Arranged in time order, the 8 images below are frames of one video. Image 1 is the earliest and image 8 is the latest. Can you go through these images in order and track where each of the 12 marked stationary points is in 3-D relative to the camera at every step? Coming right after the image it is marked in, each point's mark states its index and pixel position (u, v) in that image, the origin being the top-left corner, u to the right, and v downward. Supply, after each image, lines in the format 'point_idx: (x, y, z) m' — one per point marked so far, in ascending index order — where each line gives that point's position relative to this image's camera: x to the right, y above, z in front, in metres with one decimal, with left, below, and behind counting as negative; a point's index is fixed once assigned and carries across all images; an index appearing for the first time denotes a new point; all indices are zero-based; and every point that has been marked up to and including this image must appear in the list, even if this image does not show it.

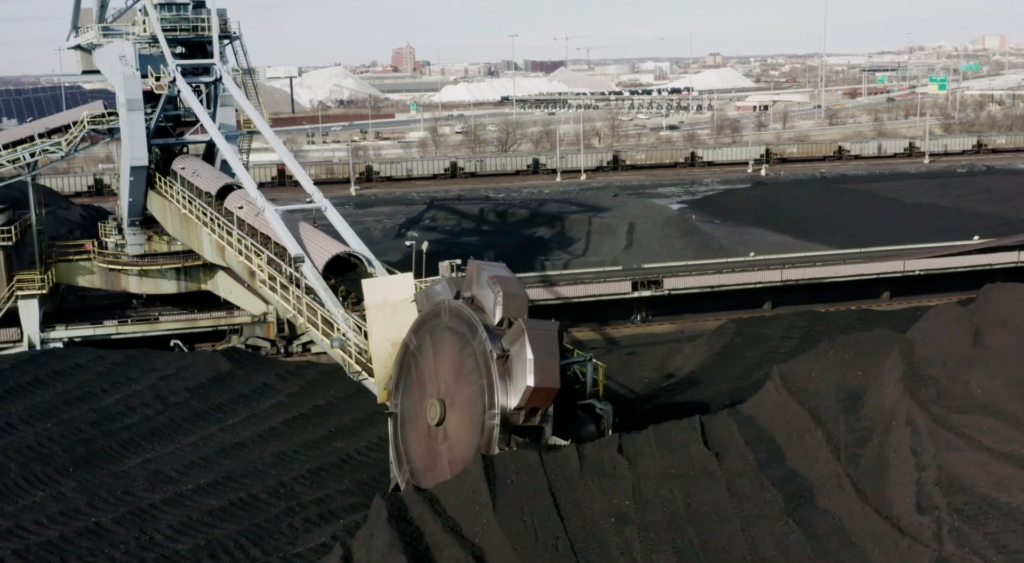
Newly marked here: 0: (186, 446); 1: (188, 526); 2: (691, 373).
0: (-4.2, -2.1, +15.0) m
1: (-3.4, -2.6, +12.4) m
2: (+2.5, -1.2, +15.9) m
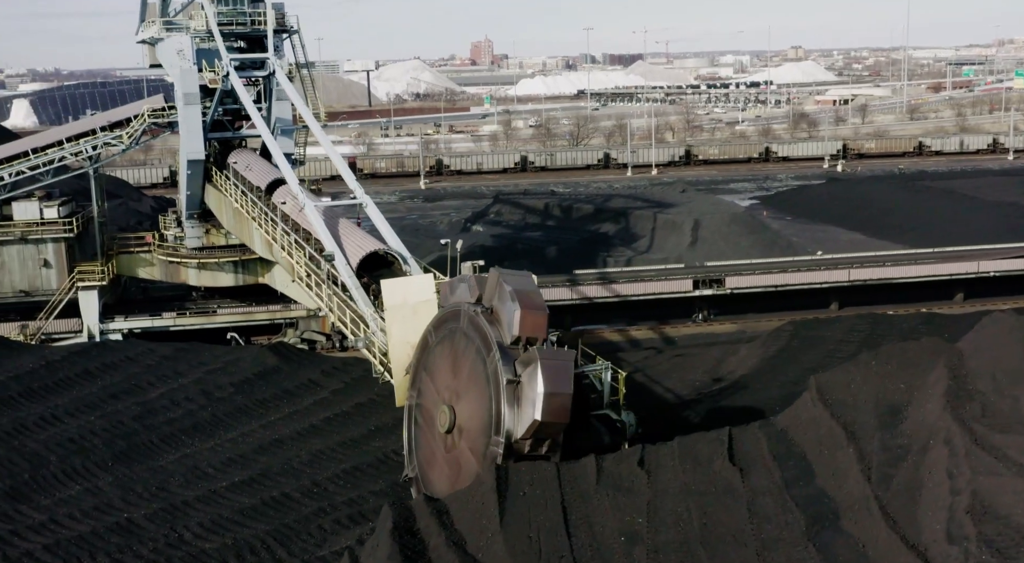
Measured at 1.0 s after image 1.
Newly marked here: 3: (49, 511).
0: (-3.6, -2.0, +14.9) m
1: (-3.1, -2.5, +12.3) m
2: (+3.0, -1.3, +15.4) m
3: (-5.1, -2.5, +12.8) m
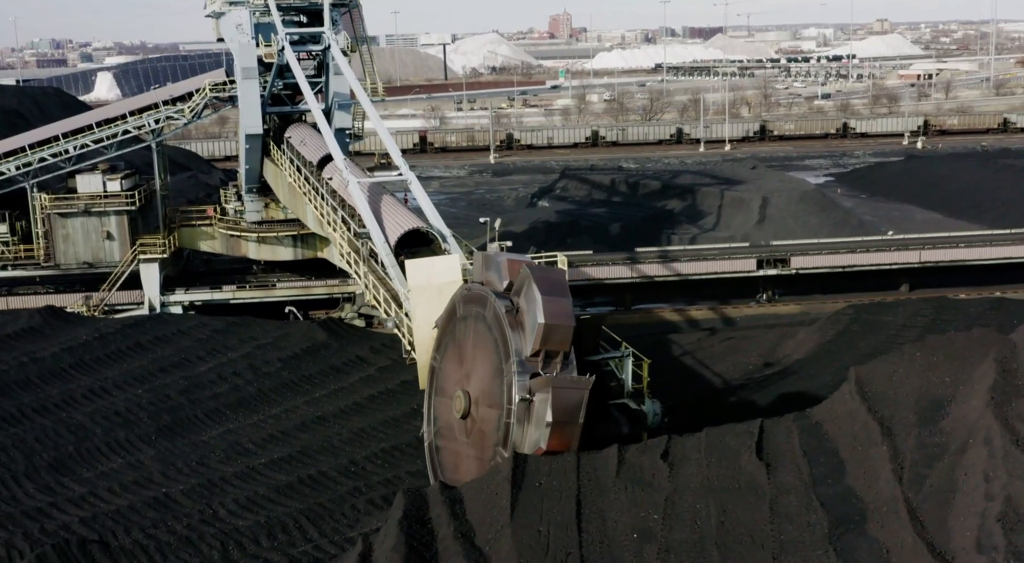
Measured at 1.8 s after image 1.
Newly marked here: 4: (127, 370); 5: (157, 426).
0: (-3.1, -1.7, +14.9) m
1: (-2.7, -2.3, +12.2) m
2: (+3.6, -1.0, +14.9) m
3: (-4.6, -2.2, +12.9) m
4: (-5.4, -1.2, +16.3) m
5: (-4.4, -1.8, +14.5) m
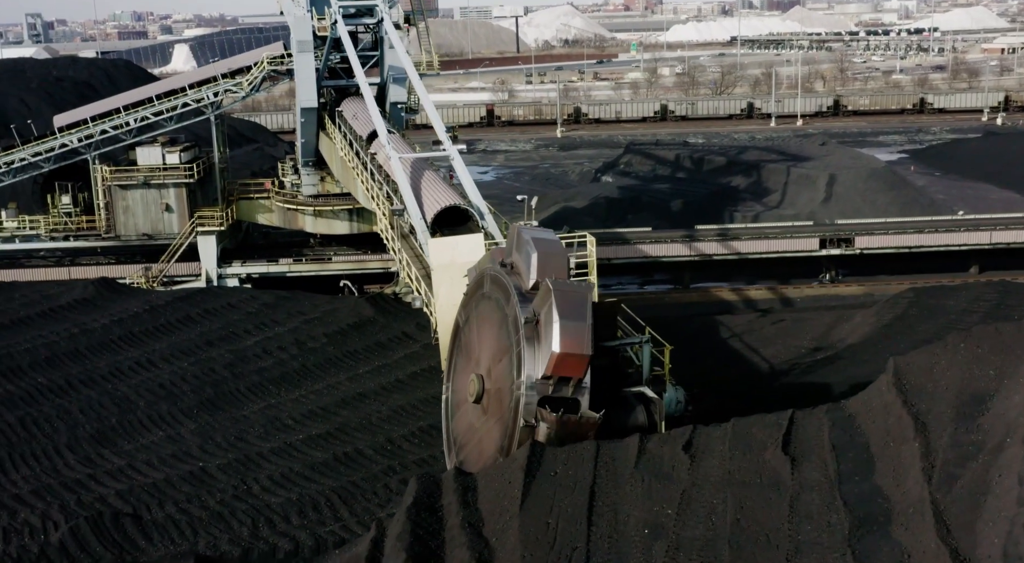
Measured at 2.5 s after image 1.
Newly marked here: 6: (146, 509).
0: (-2.6, -1.4, +14.9) m
1: (-2.4, -2.1, +12.2) m
2: (+4.2, -0.8, +14.5) m
3: (-4.2, -1.9, +13.0) m
4: (-4.7, -0.9, +16.4) m
5: (-3.9, -1.5, +14.5) m
6: (-3.6, -2.2, +11.6) m
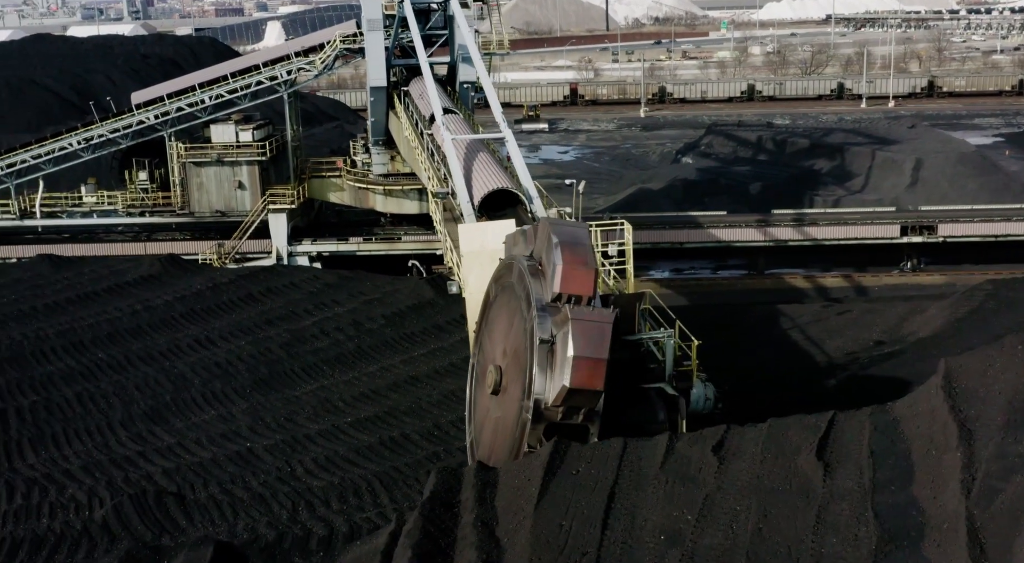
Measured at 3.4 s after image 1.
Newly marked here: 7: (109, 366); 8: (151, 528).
0: (-1.9, -1.2, +14.8) m
1: (-1.9, -1.9, +12.1) m
2: (+4.8, -0.7, +13.9) m
3: (-3.7, -1.7, +13.0) m
4: (-3.9, -0.6, +16.5) m
5: (-3.2, -1.2, +14.6) m
6: (-3.2, -2.1, +11.6) m
7: (-5.1, -1.1, +14.9) m
8: (-3.3, -2.3, +10.7) m
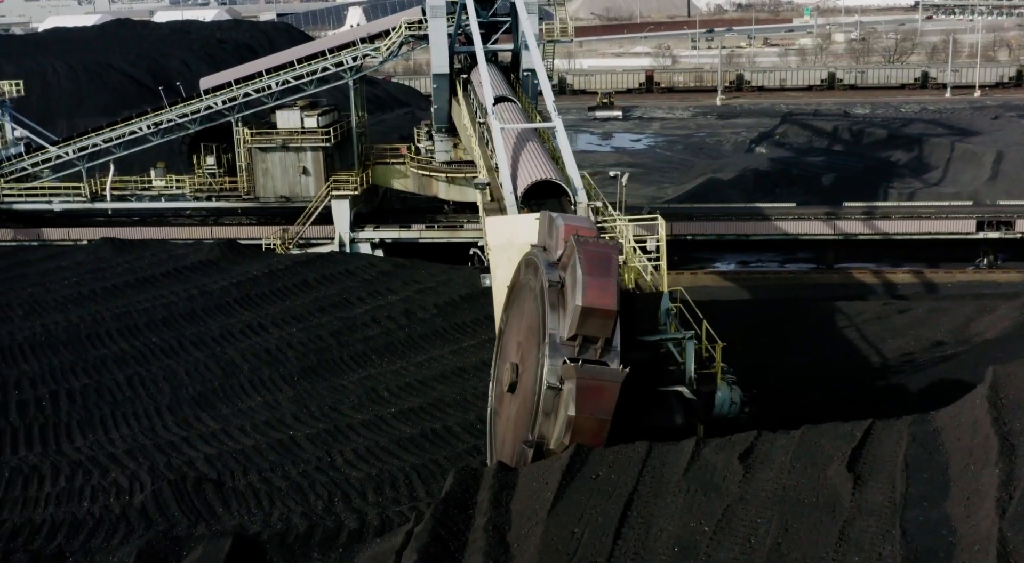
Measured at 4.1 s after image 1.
0: (-1.3, -1.1, +14.7) m
1: (-1.5, -1.8, +12.0) m
2: (+5.3, -0.7, +13.4) m
3: (-3.2, -1.6, +13.1) m
4: (-3.2, -0.4, +16.5) m
5: (-2.6, -1.1, +14.6) m
6: (-2.8, -1.9, +11.6) m
7: (-4.5, -0.9, +15.0) m
8: (-3.0, -2.1, +10.7) m
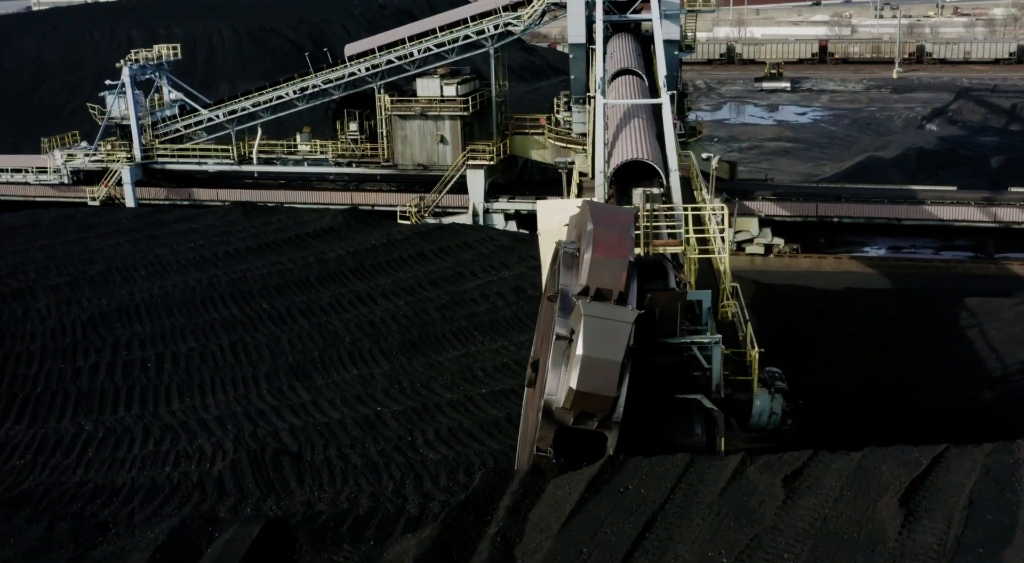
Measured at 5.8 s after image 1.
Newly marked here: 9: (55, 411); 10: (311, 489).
0: (0.0, -0.8, +14.4) m
1: (-0.6, -1.6, +11.8) m
2: (+6.3, -0.8, +12.1) m
3: (-2.2, -1.2, +13.1) m
4: (-1.6, 0.0, +16.5) m
5: (-1.4, -0.7, +14.4) m
6: (-2.0, -1.7, +11.6) m
7: (-3.1, -0.5, +15.1) m
8: (-2.3, -1.9, +10.7) m
9: (-4.9, -1.4, +12.6) m
10: (-1.8, -1.9, +10.7) m
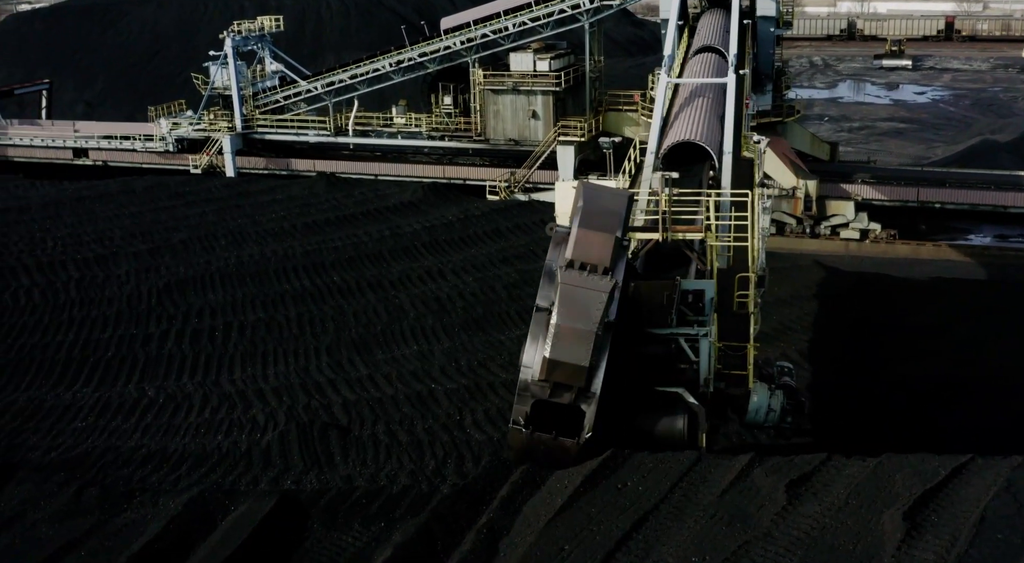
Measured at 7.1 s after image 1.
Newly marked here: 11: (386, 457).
0: (+0.8, -0.5, +14.2) m
1: (-0.1, -1.3, +11.7) m
2: (+6.9, -0.8, +11.3) m
3: (-1.5, -1.0, +13.1) m
4: (-0.6, +0.4, +16.4) m
5: (-0.6, -0.4, +14.4) m
6: (-1.5, -1.4, +11.7) m
7: (-2.3, -0.1, +15.2) m
8: (-1.9, -1.7, +10.8) m
9: (-4.3, -1.0, +13.0) m
10: (-1.5, -1.7, +10.8) m
11: (-1.2, -1.6, +10.9) m
